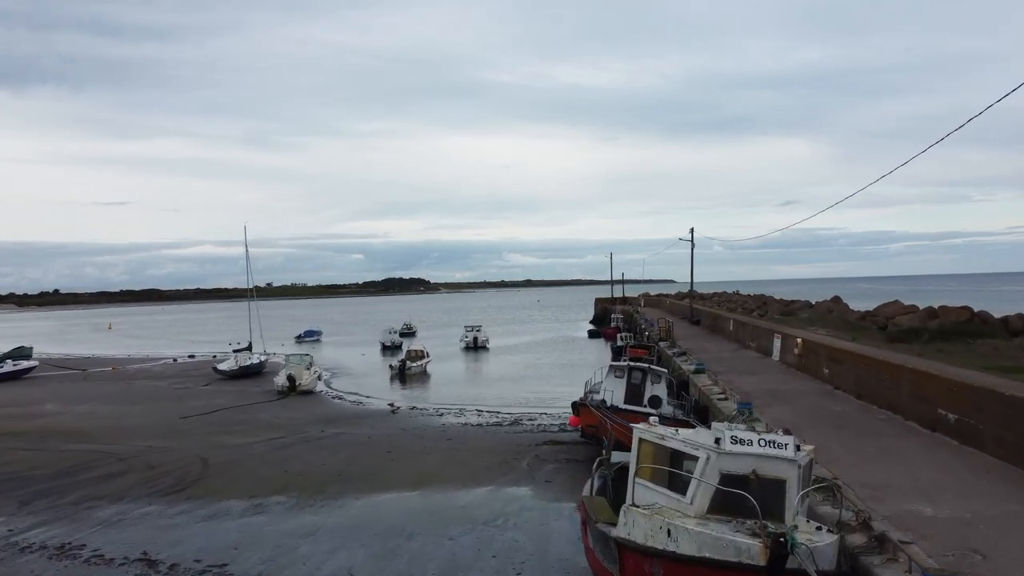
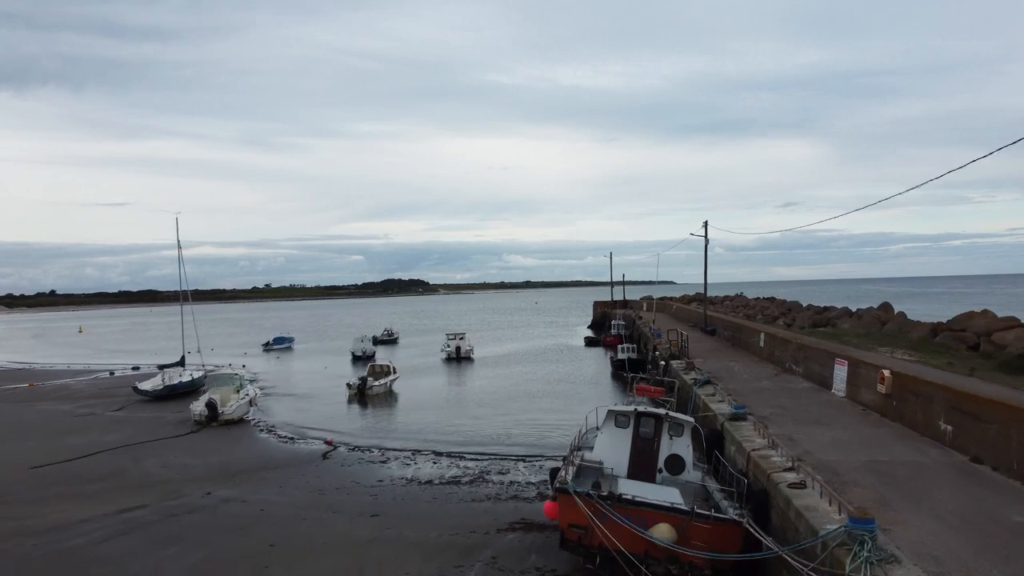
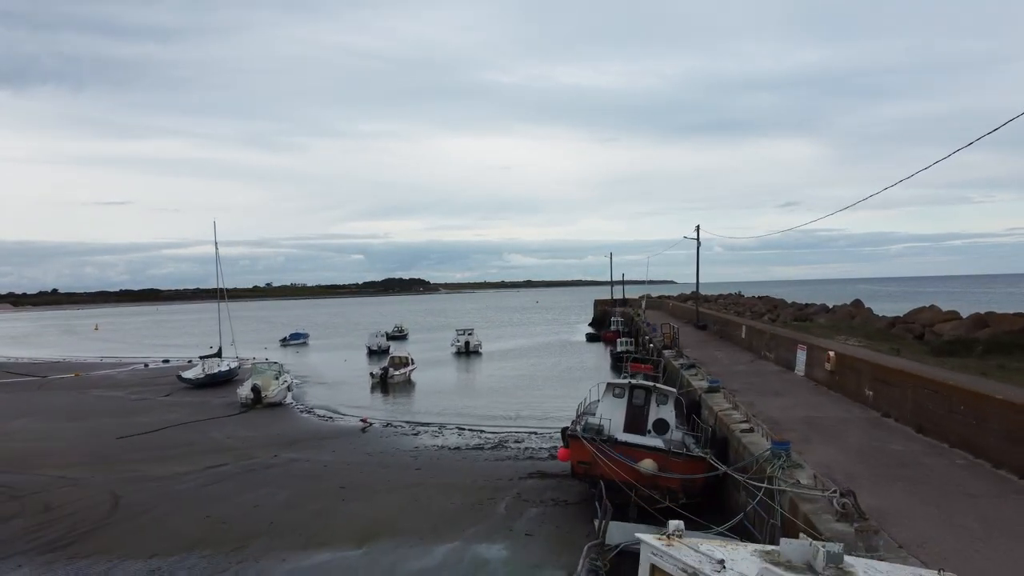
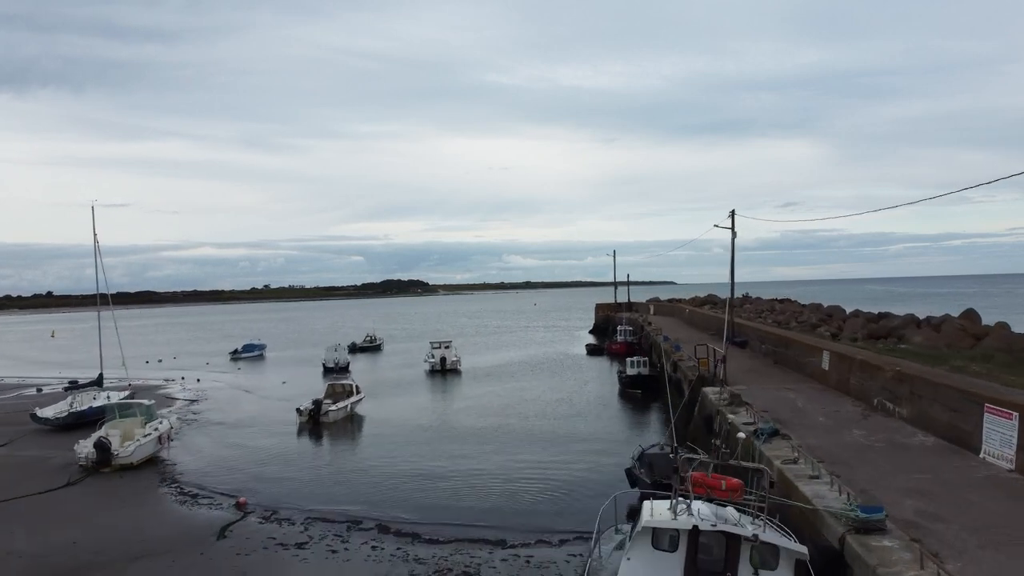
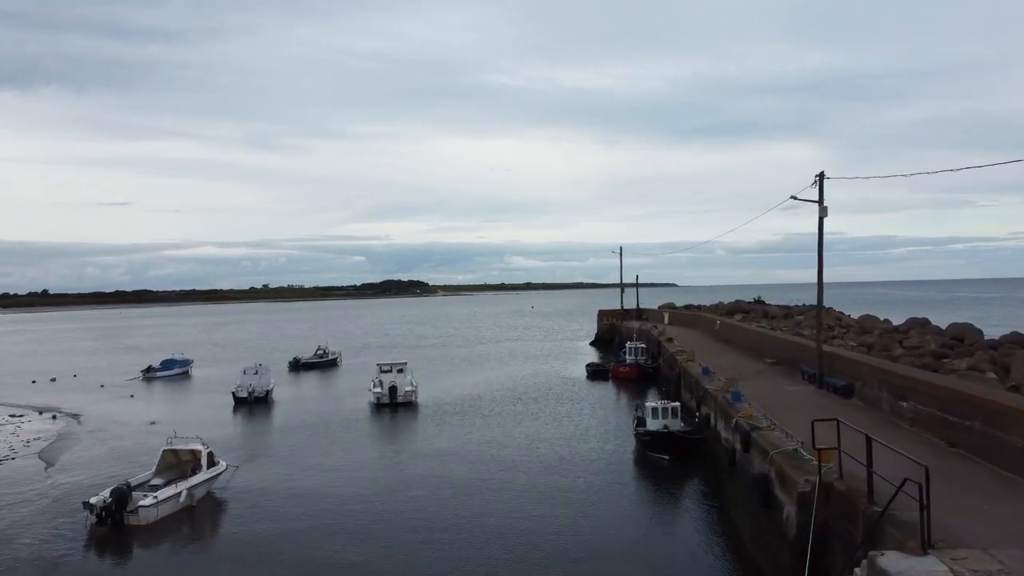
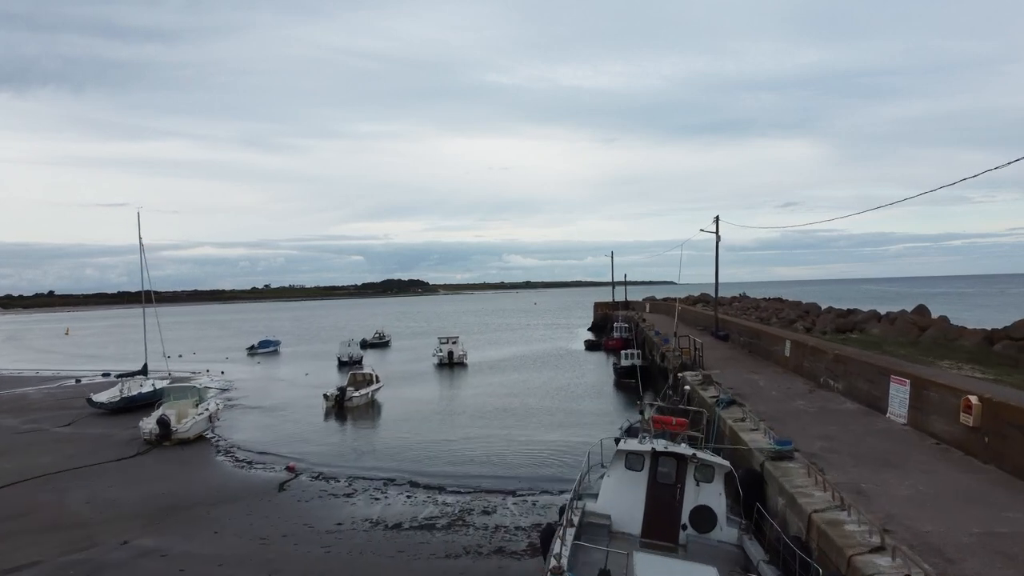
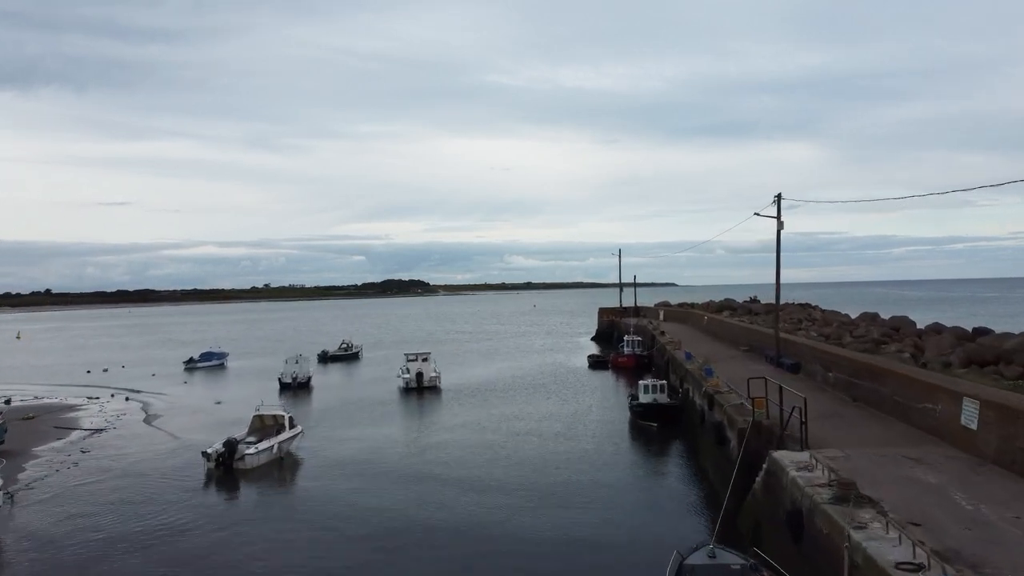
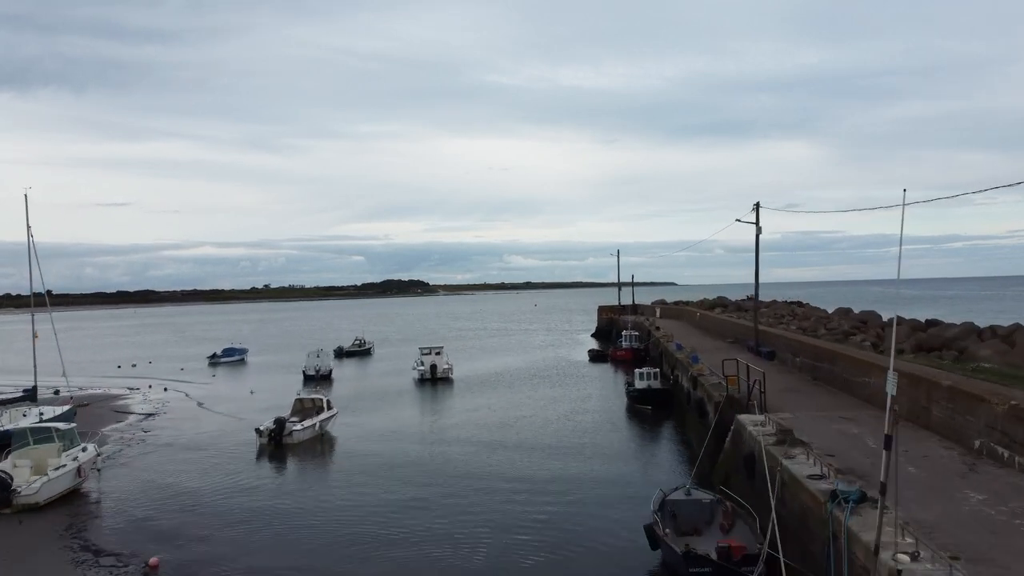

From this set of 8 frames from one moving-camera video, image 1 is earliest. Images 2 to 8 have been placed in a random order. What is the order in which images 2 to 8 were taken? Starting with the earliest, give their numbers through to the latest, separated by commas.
3, 2, 6, 4, 8, 7, 5
